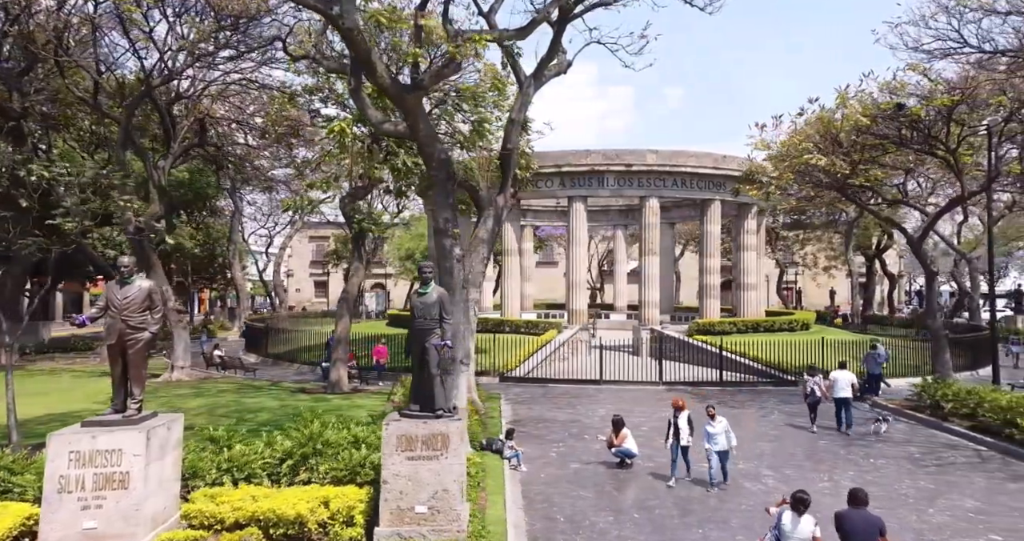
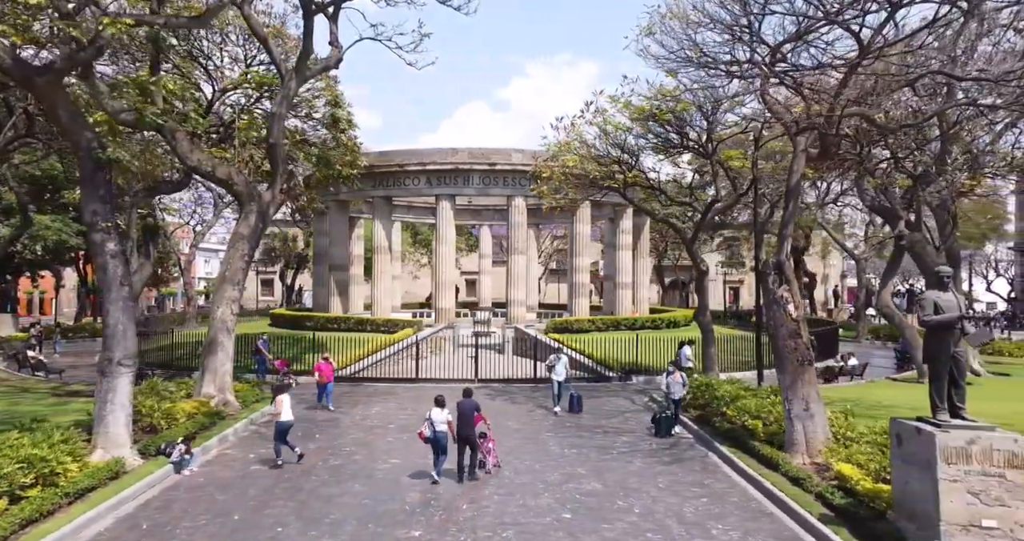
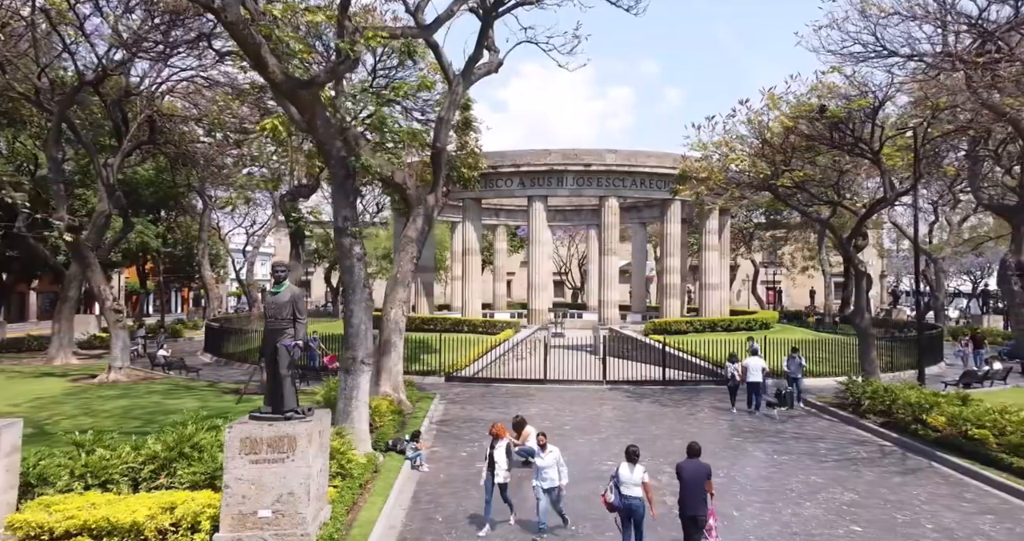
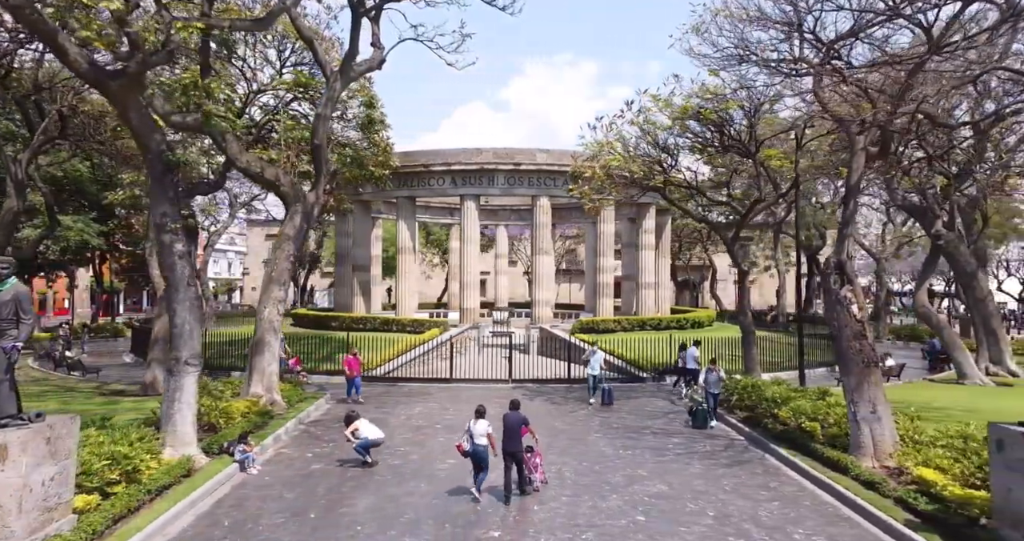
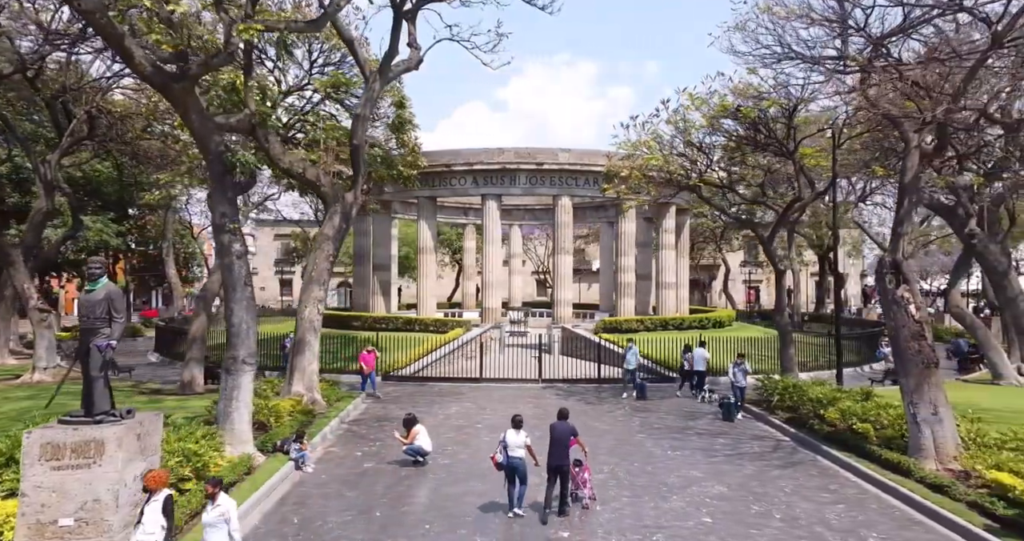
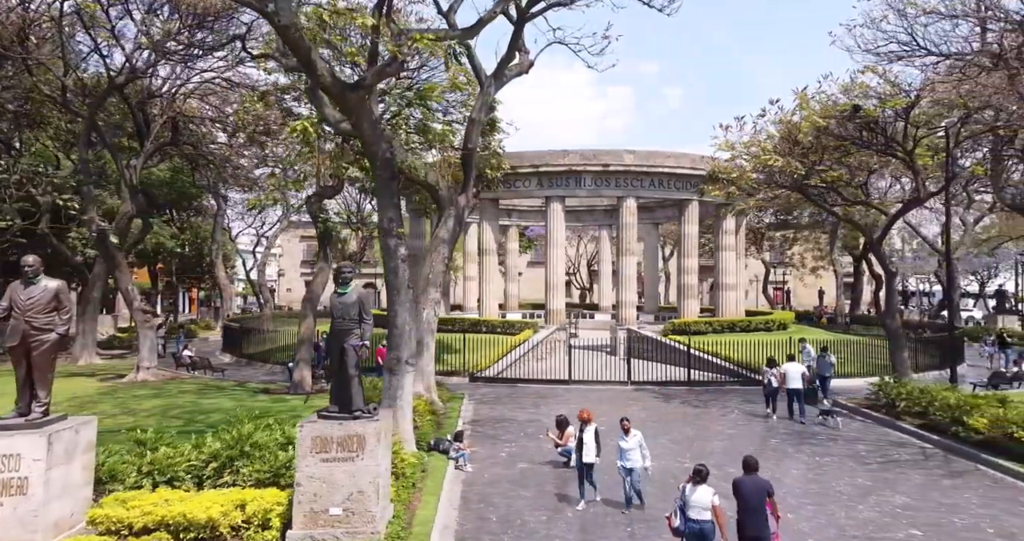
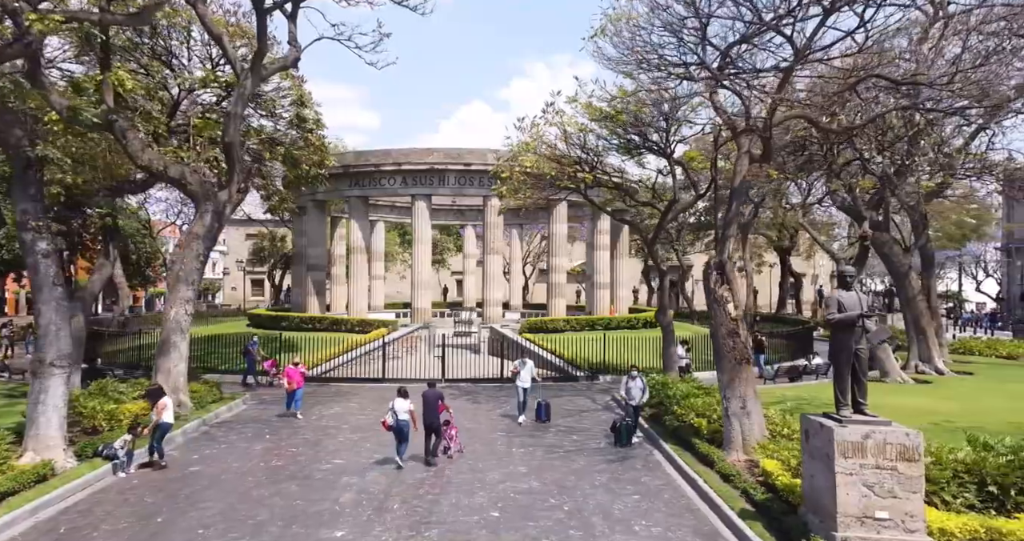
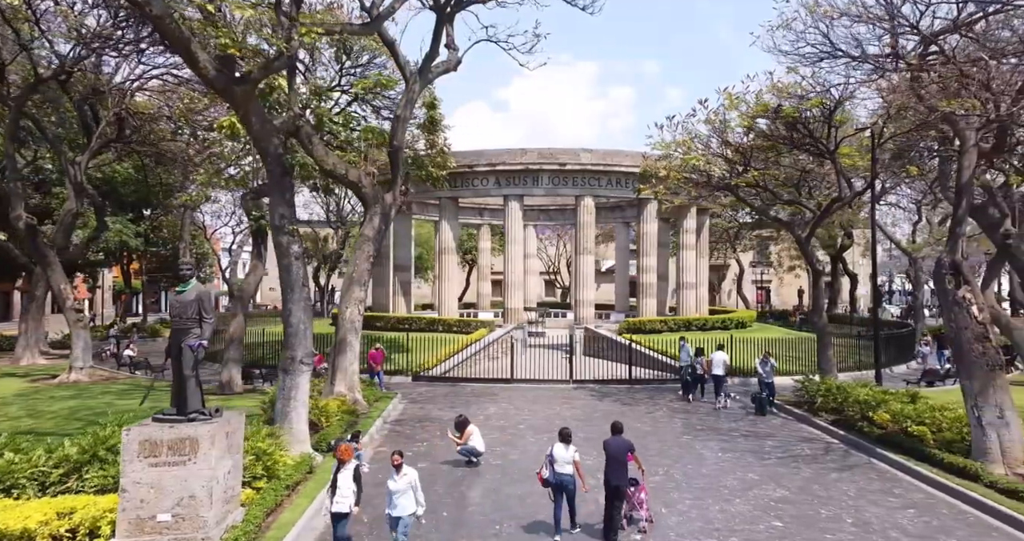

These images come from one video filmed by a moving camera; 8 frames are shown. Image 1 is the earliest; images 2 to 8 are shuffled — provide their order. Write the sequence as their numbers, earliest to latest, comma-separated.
6, 3, 8, 5, 4, 2, 7
